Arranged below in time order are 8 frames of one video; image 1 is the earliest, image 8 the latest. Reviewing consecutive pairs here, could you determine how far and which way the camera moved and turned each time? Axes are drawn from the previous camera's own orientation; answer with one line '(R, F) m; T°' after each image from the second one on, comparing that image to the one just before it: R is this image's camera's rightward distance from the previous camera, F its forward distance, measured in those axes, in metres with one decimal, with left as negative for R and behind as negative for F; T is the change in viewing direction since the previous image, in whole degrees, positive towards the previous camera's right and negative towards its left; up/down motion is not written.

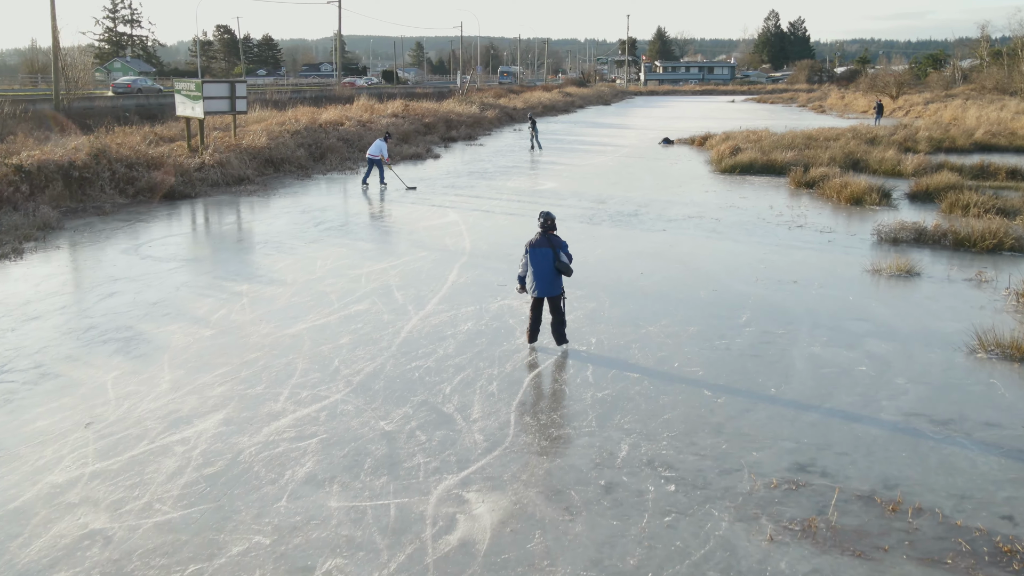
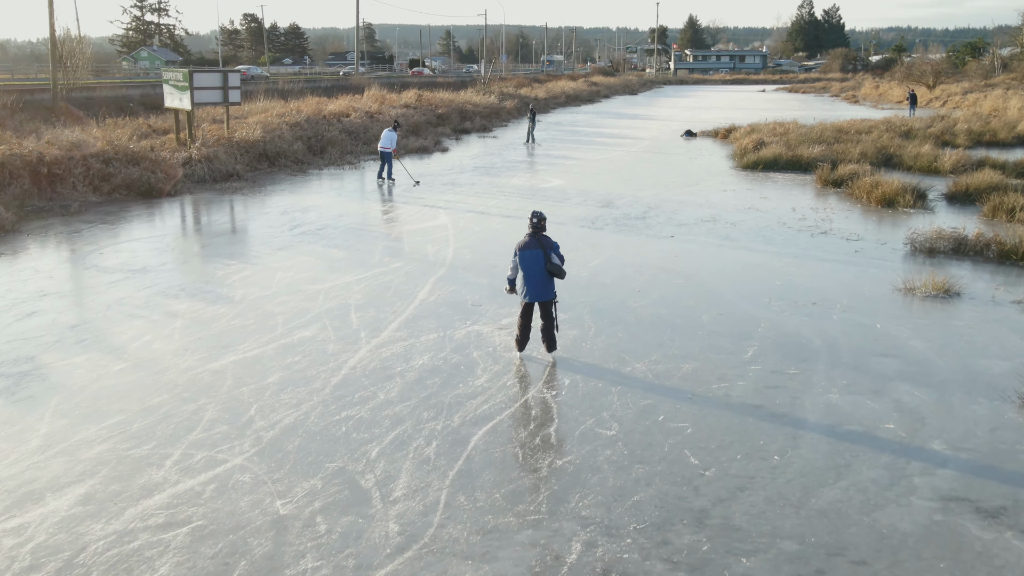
(+0.5, +1.3) m; -2°
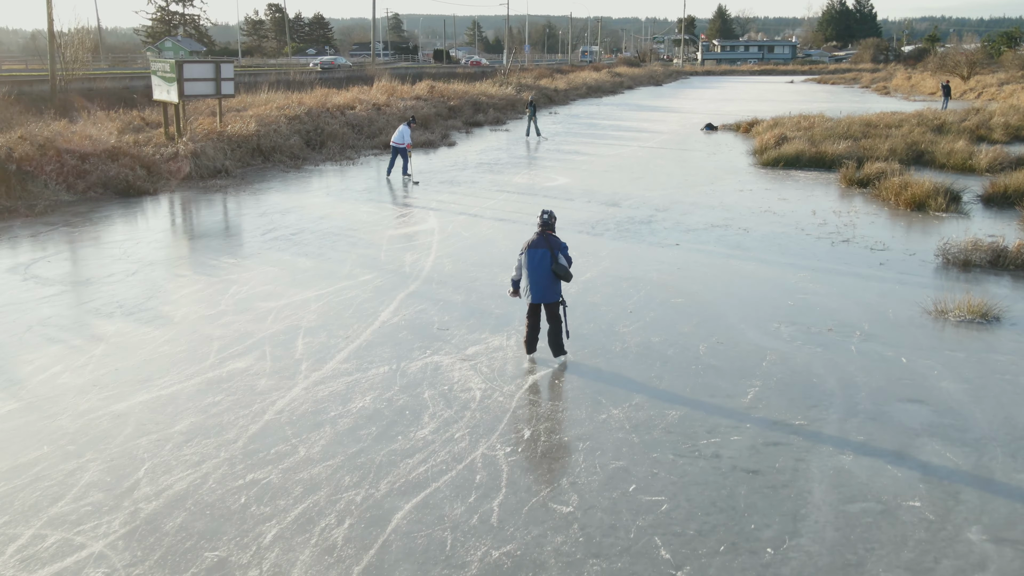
(+0.4, +1.1) m; -1°
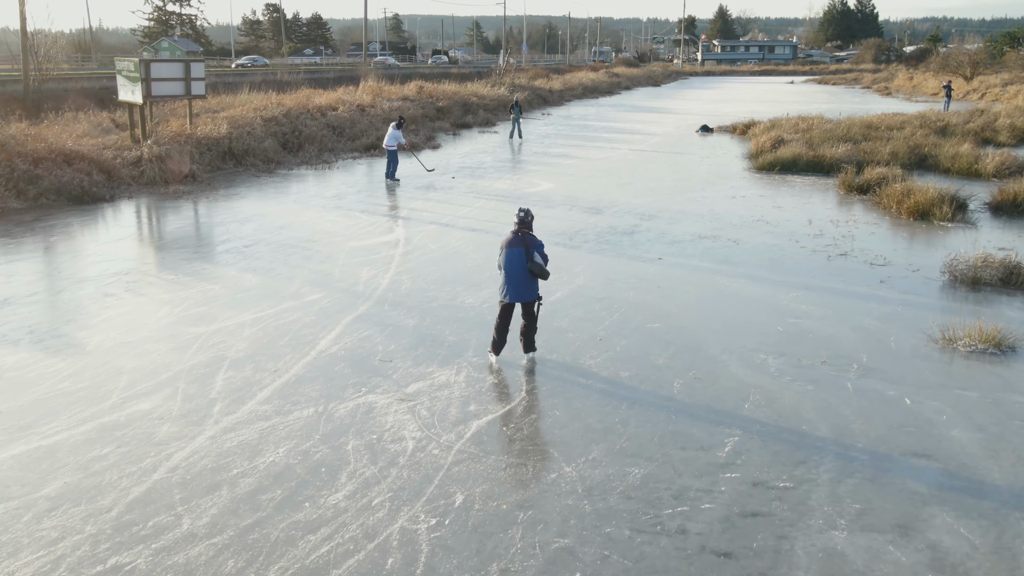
(+0.3, +0.9) m; 0°
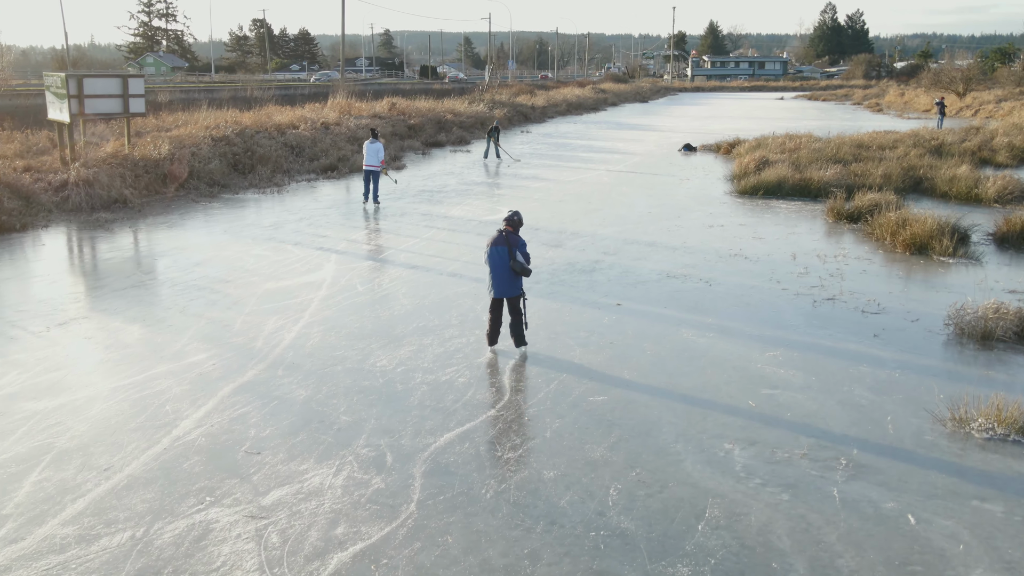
(+0.5, +1.4) m; 0°
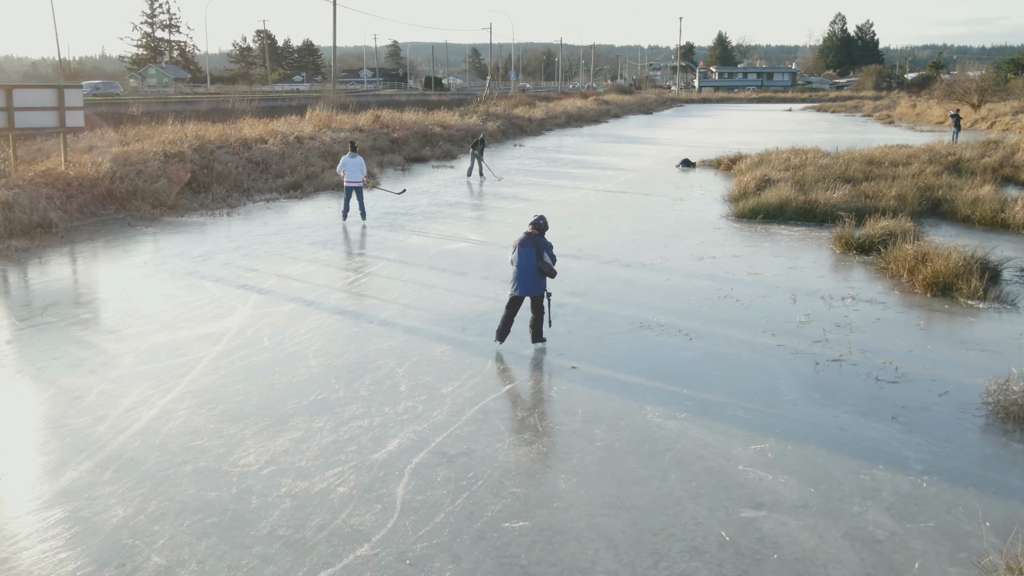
(+0.5, +1.7) m; -1°
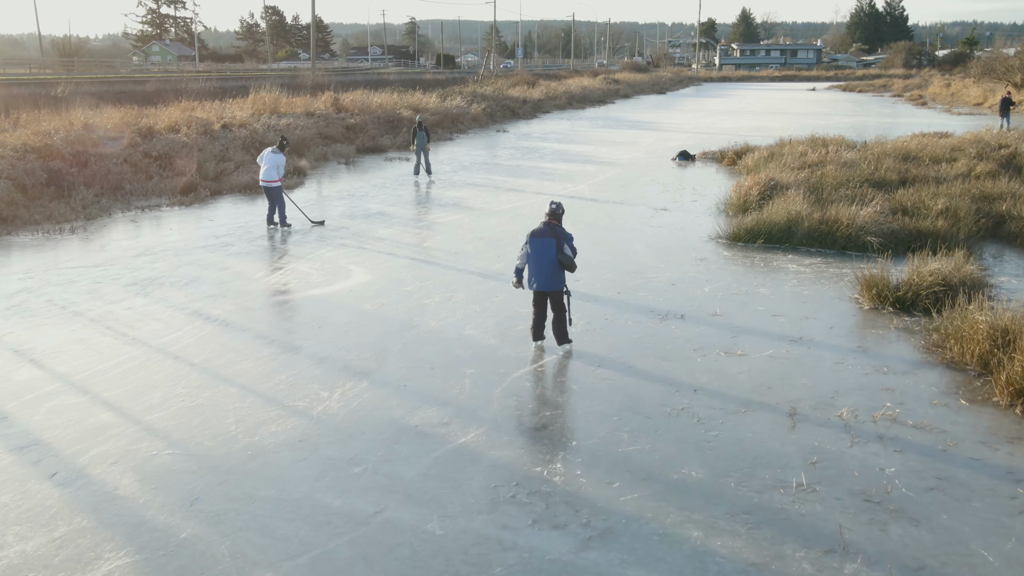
(+1.1, +3.7) m; -1°
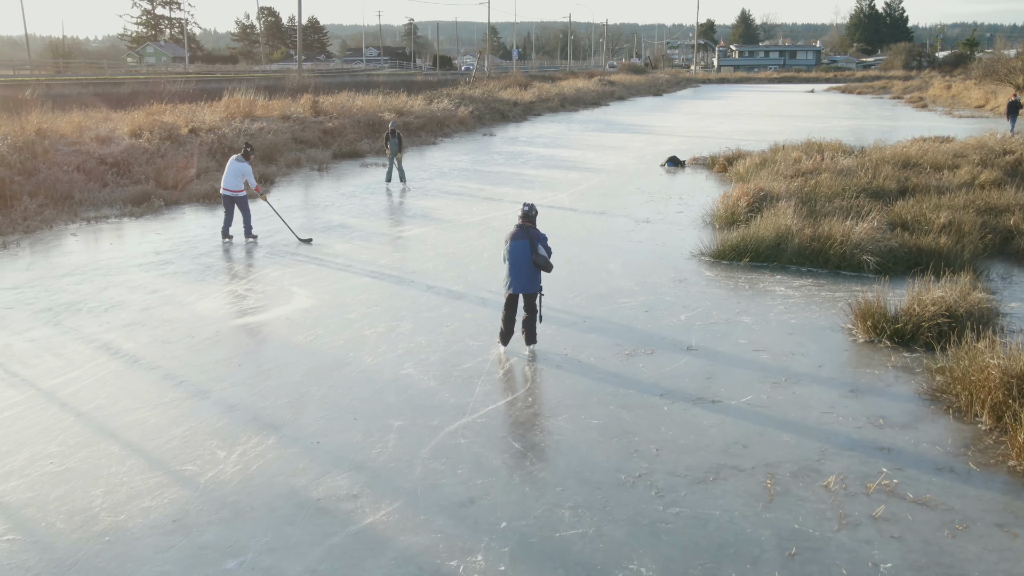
(+0.4, +0.9) m; 0°
